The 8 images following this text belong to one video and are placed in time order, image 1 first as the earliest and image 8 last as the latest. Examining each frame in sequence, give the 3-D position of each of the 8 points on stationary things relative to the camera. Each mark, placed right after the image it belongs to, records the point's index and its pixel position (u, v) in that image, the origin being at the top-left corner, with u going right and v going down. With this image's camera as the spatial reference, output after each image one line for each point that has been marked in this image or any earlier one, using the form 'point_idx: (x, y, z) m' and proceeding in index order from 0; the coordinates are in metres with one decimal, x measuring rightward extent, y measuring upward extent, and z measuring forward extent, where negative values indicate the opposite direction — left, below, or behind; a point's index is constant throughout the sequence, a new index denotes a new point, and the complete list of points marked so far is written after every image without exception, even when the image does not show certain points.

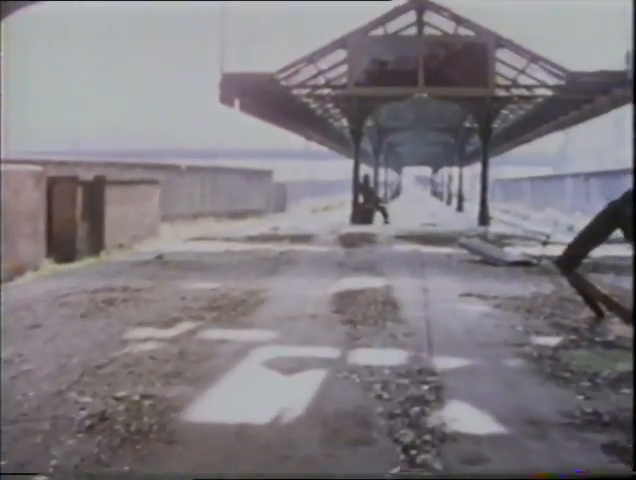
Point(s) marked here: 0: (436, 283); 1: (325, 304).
0: (+0.9, -0.3, +6.7) m
1: (+0.1, -0.4, +5.5) m
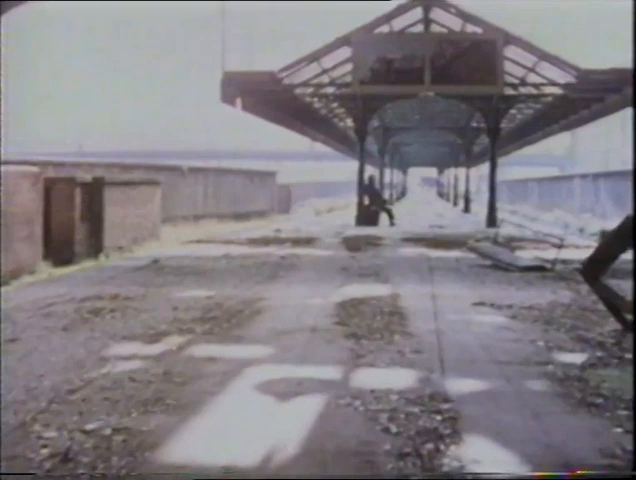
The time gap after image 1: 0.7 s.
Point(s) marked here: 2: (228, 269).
0: (+0.9, -0.4, +6.2) m
1: (+0.1, -0.4, +5.1) m
2: (-0.8, -0.3, +8.0) m
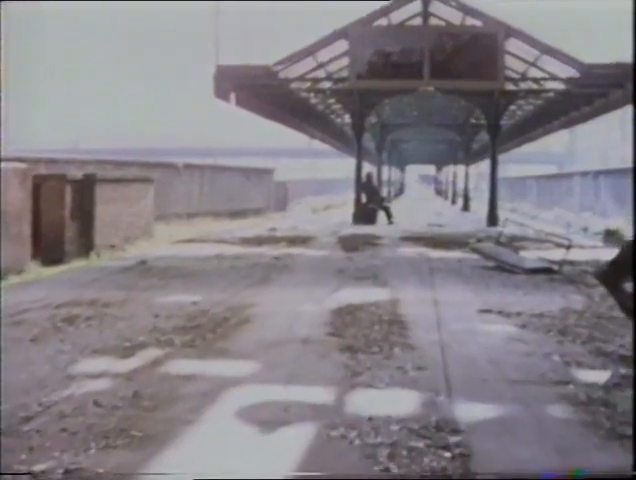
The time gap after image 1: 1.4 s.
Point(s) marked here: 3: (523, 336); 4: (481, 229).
0: (+0.9, -0.4, +5.8) m
1: (0.0, -0.5, +4.7) m
2: (-0.9, -0.3, +7.6) m
3: (+1.0, -0.5, +4.4) m
4: (+2.1, +0.2, +11.8) m
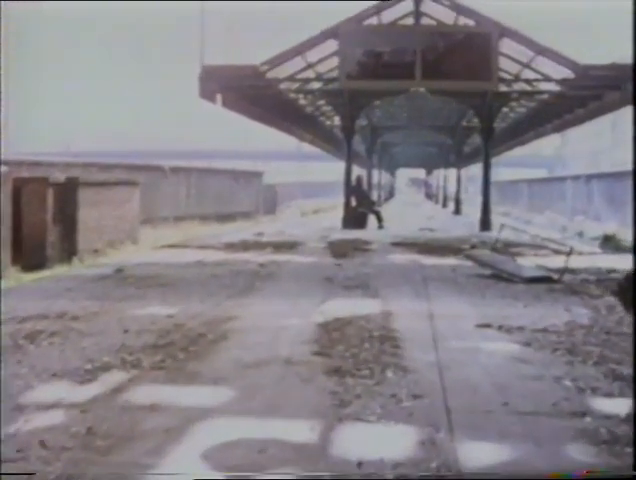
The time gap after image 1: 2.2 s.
0: (+0.8, -0.4, +5.4) m
1: (-0.1, -0.5, +4.3) m
2: (-1.0, -0.3, +7.2) m
3: (+1.0, -0.5, +4.0) m
4: (+2.0, +0.1, +11.4) m
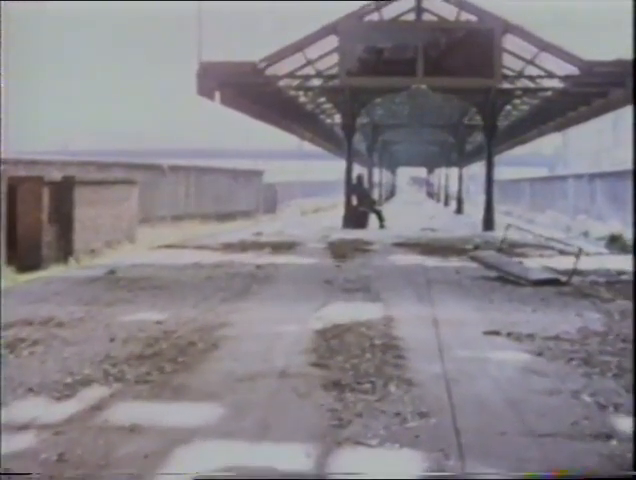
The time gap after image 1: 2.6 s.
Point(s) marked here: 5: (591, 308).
0: (+0.8, -0.4, +5.2) m
1: (-0.1, -0.5, +4.0) m
2: (-1.0, -0.3, +6.9) m
3: (+0.9, -0.5, +3.7) m
4: (+2.0, +0.1, +11.2) m
5: (+1.7, -0.4, +5.5) m
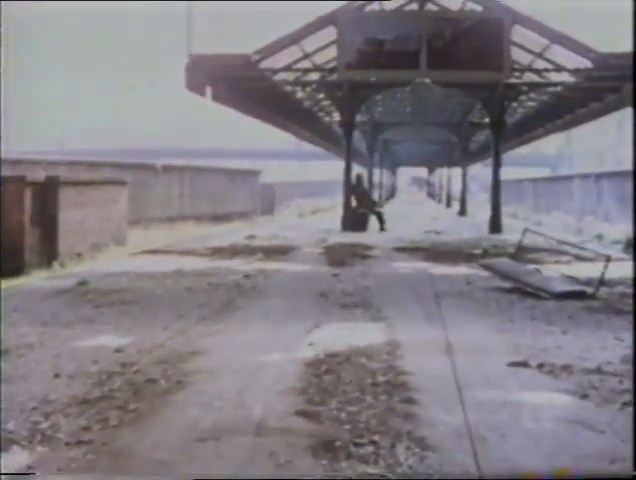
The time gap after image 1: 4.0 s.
0: (+0.7, -0.5, +4.4) m
1: (-0.1, -0.6, +3.2) m
2: (-1.0, -0.4, +6.1) m
3: (+0.9, -0.6, +2.9) m
4: (+1.9, 0.0, +10.4) m
5: (+1.7, -0.5, +4.7) m
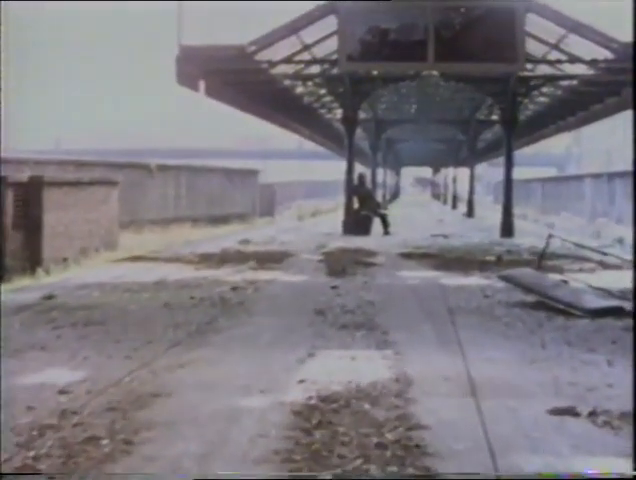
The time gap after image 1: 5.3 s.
0: (+0.7, -0.5, +3.5) m
1: (-0.1, -0.6, +2.4) m
2: (-1.0, -0.4, +5.3) m
3: (+0.9, -0.6, +2.1) m
4: (+1.9, 0.0, +9.5) m
5: (+1.6, -0.5, +3.9) m
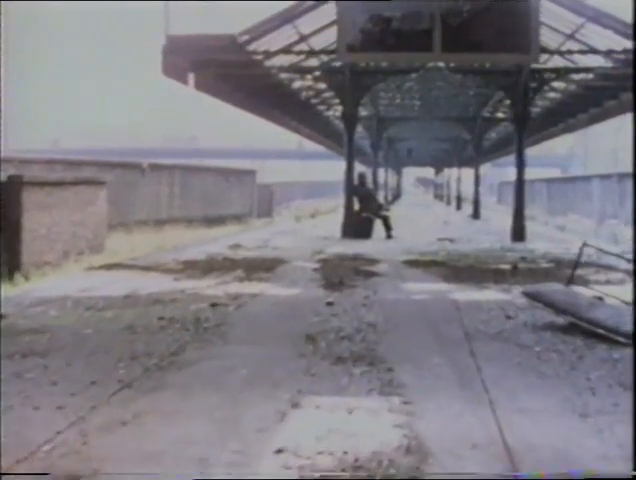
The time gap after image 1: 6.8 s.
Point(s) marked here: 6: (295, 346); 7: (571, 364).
0: (+0.6, -0.6, +2.6) m
1: (-0.2, -0.7, +1.5) m
2: (-1.1, -0.5, +4.4) m
3: (+0.8, -0.7, +1.2) m
4: (+1.9, -0.1, +8.6) m
5: (+1.6, -0.6, +3.0) m
6: (-0.1, -0.5, +4.0) m
7: (+1.1, -0.5, +3.8) m
